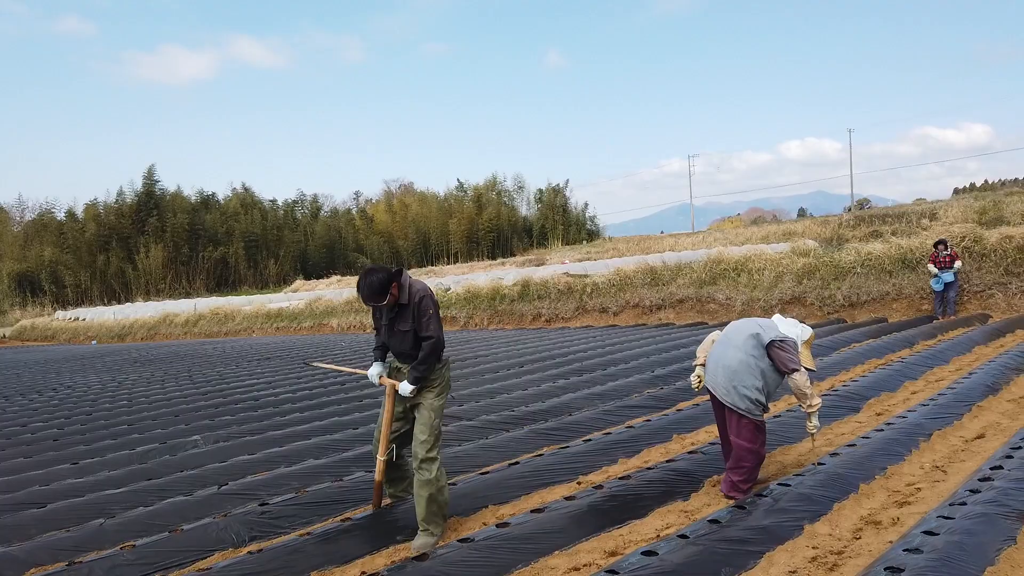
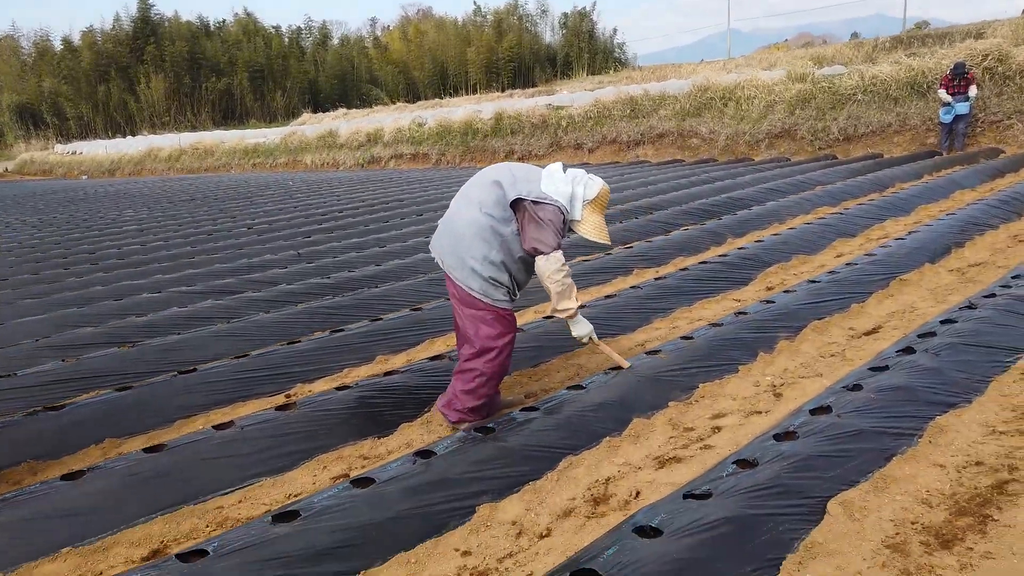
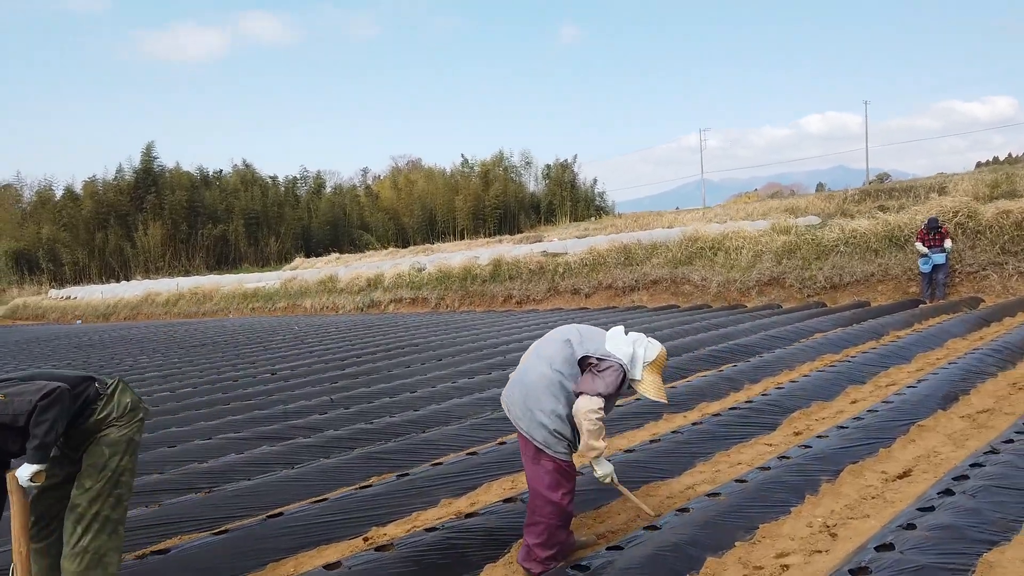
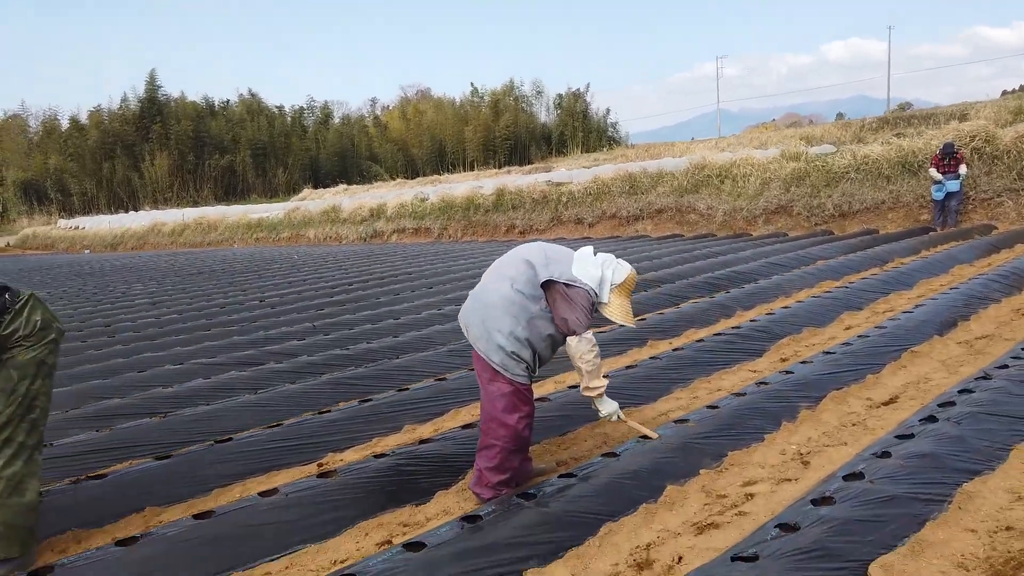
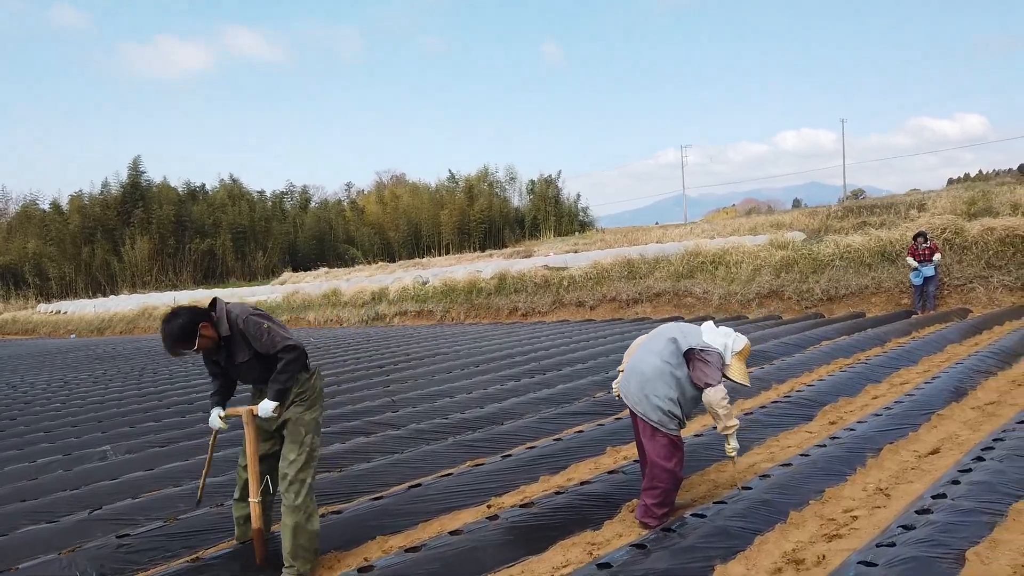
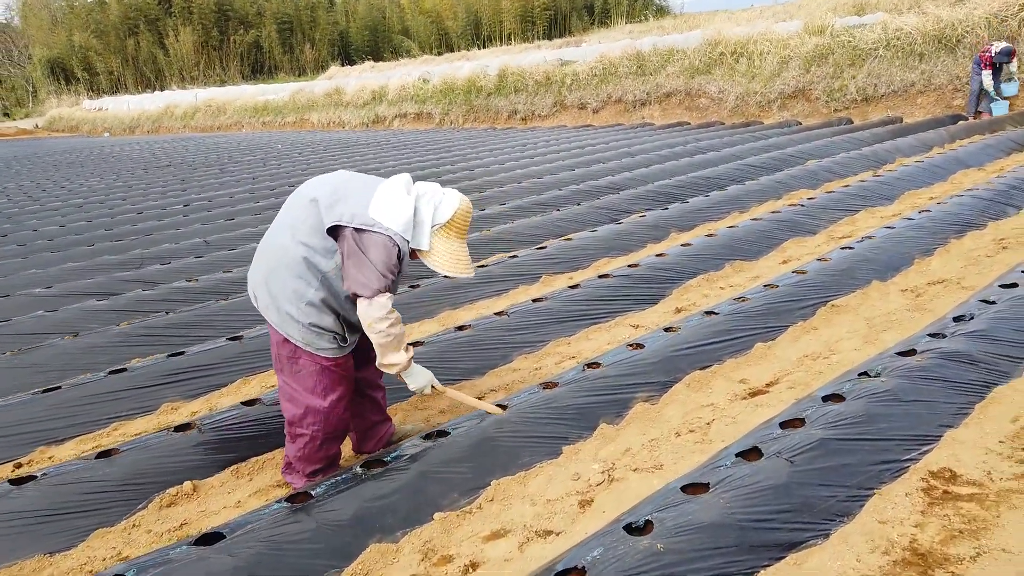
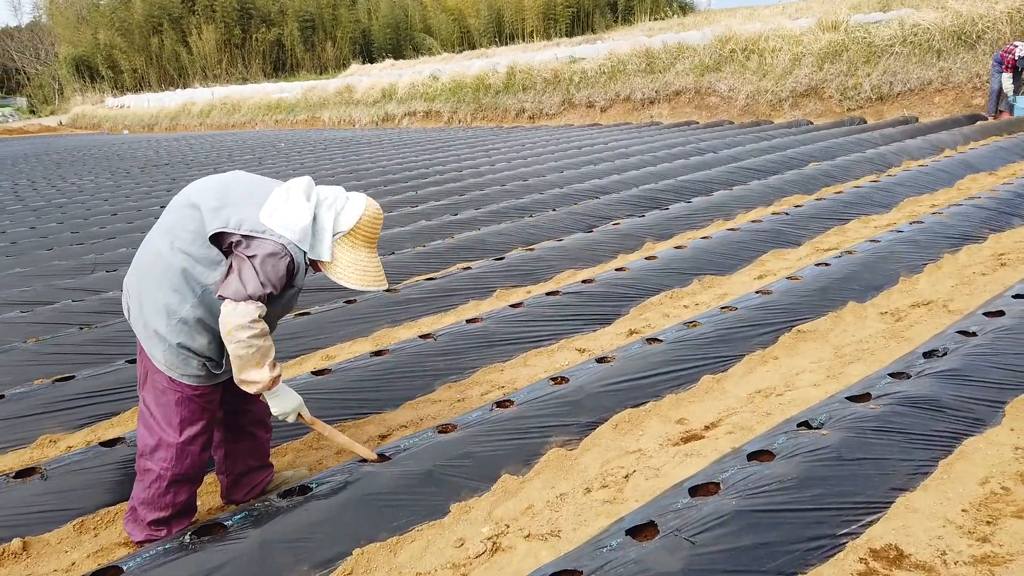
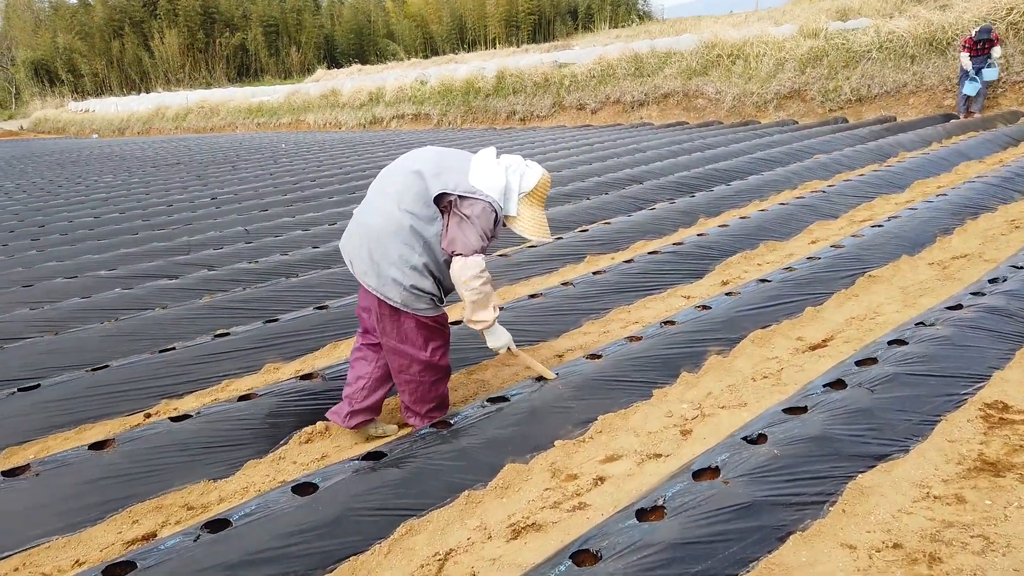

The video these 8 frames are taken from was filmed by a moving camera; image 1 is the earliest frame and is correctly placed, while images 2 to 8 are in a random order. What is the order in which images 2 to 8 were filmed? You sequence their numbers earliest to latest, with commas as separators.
5, 3, 4, 2, 8, 6, 7
